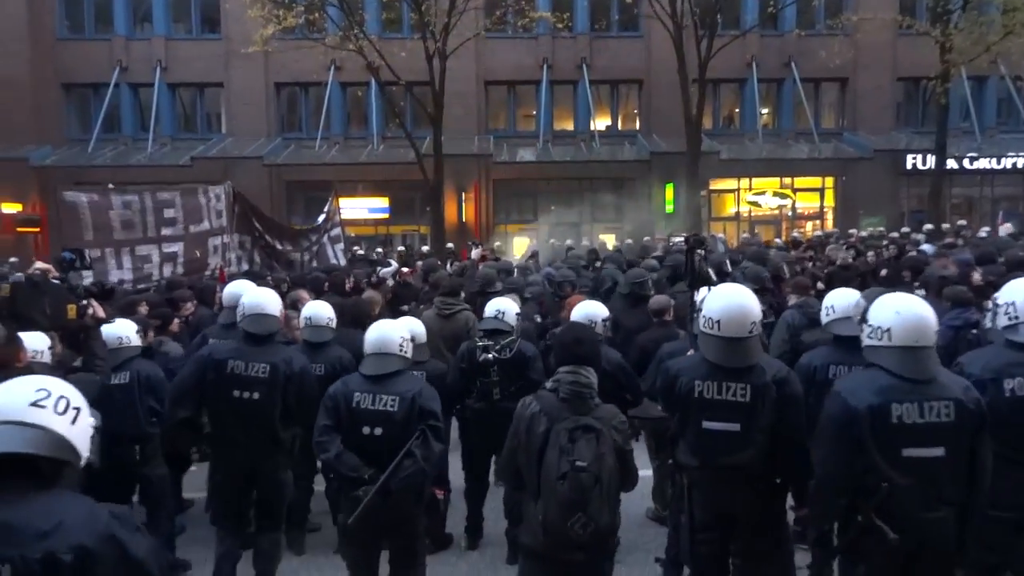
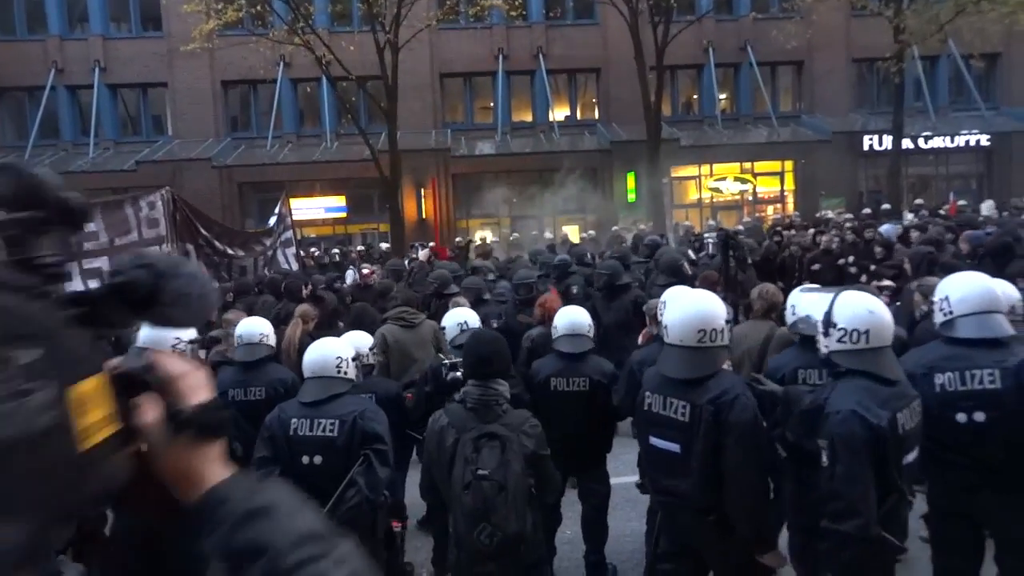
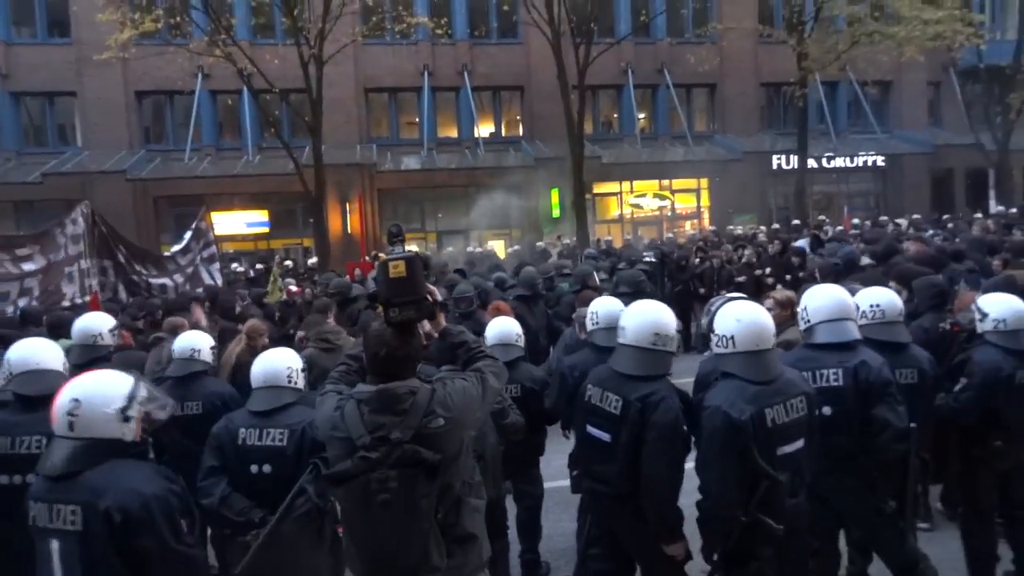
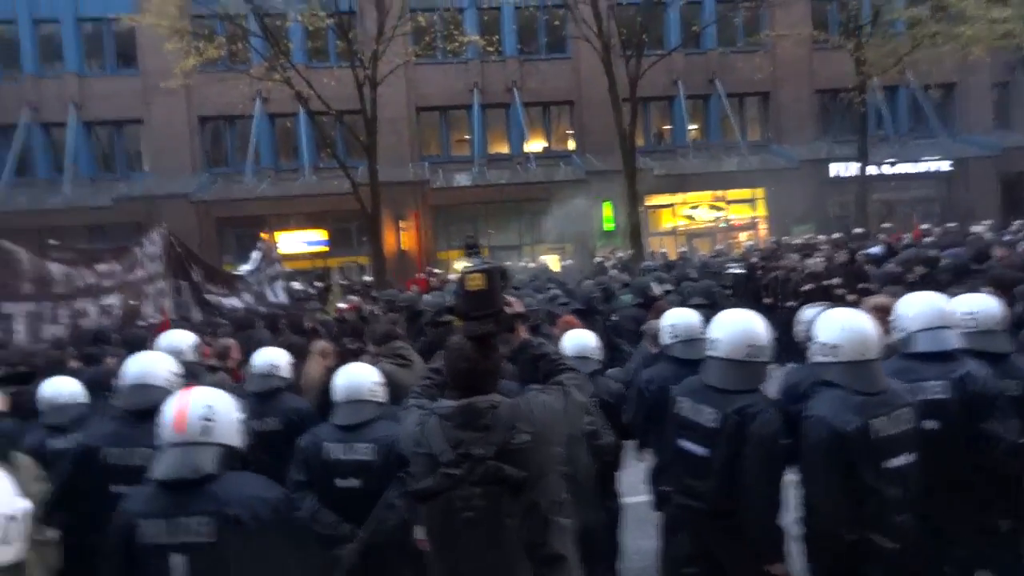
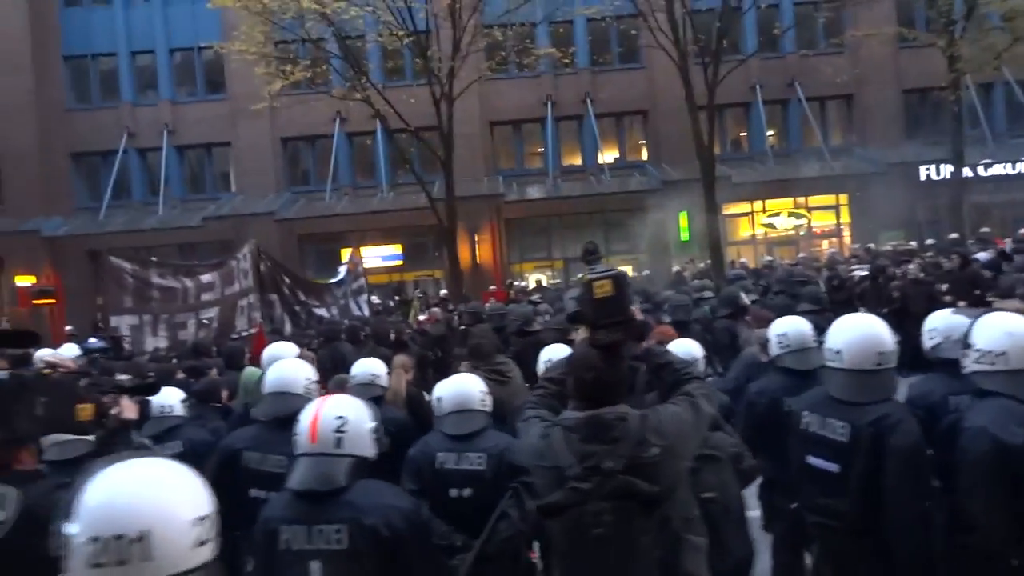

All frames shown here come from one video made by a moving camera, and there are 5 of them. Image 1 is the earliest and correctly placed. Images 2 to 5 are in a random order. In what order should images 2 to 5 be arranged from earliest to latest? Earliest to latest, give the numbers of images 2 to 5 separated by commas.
2, 3, 4, 5
